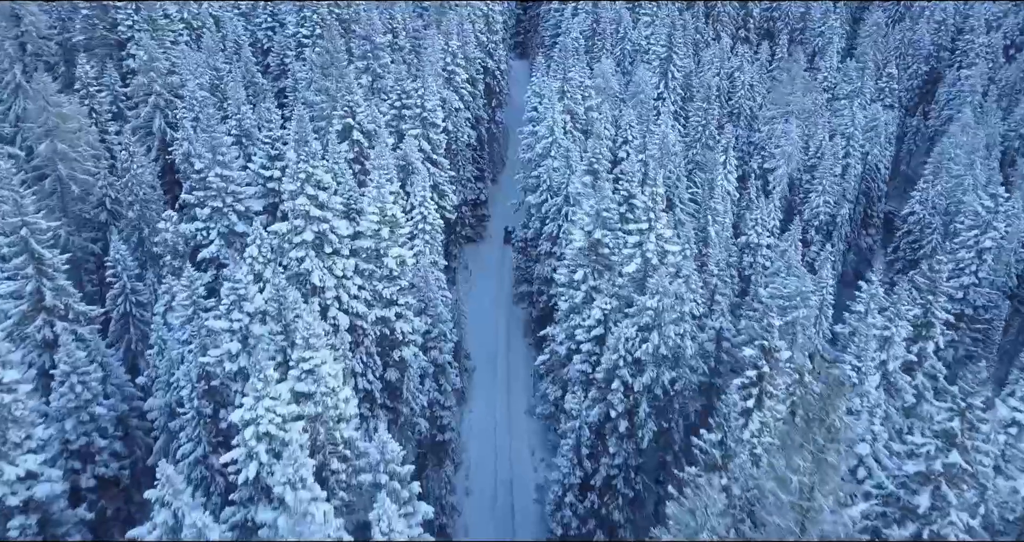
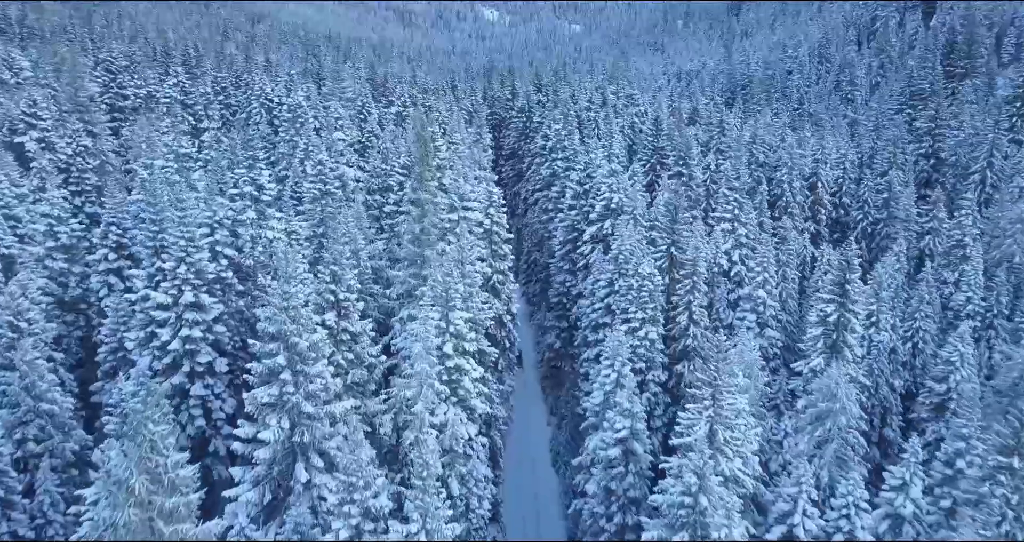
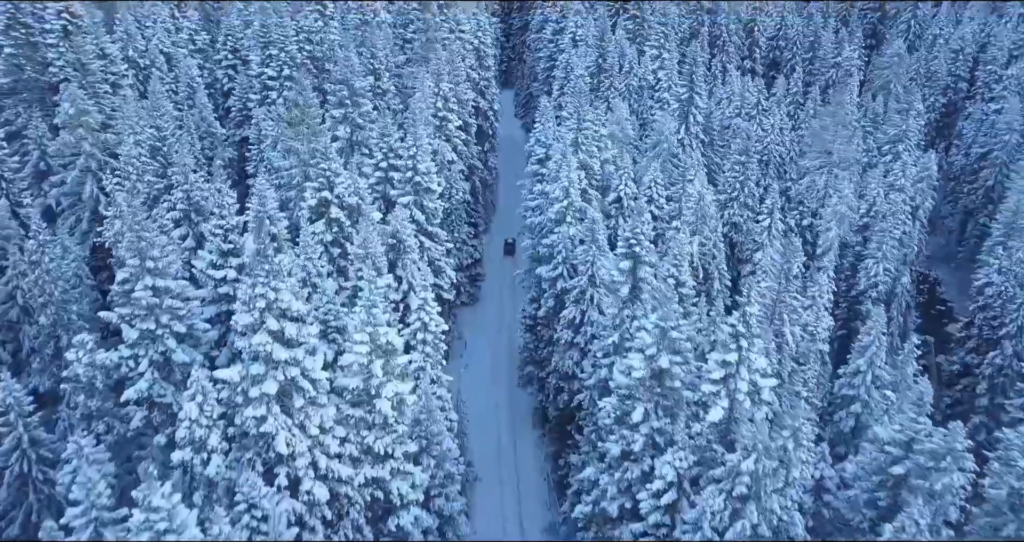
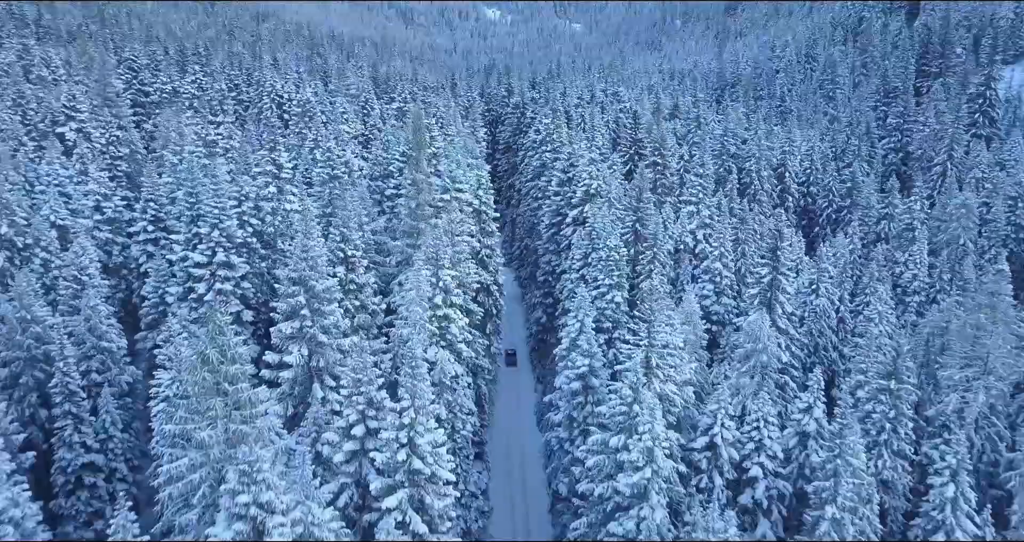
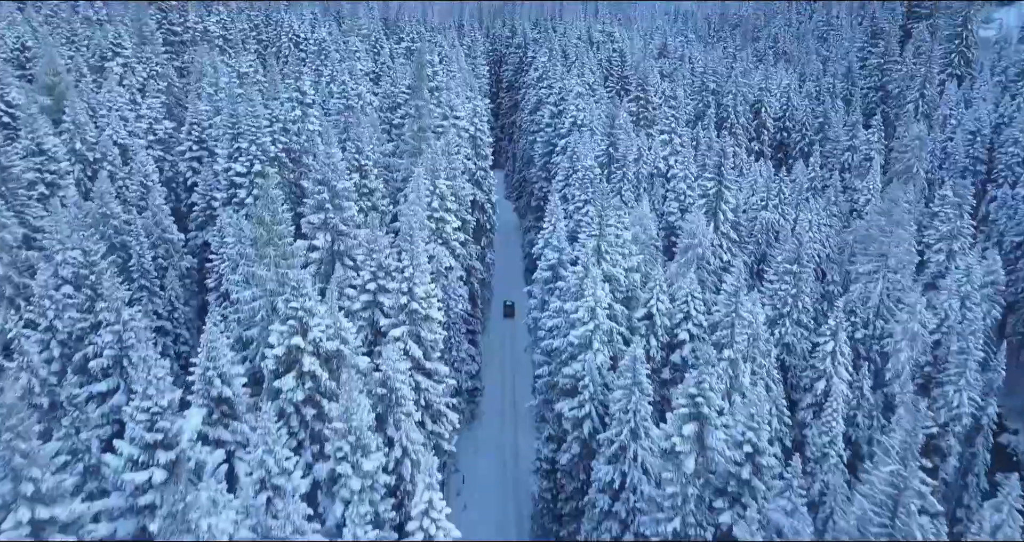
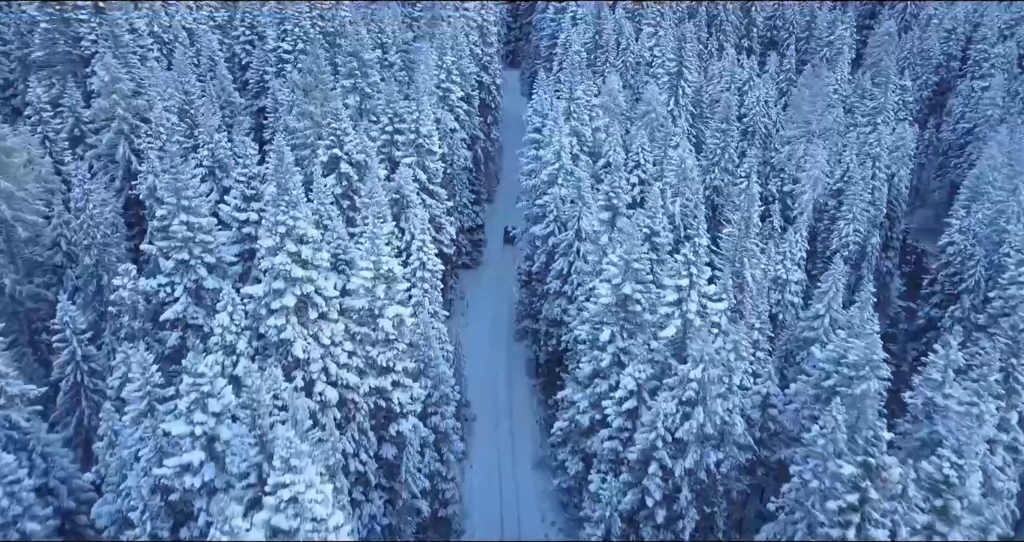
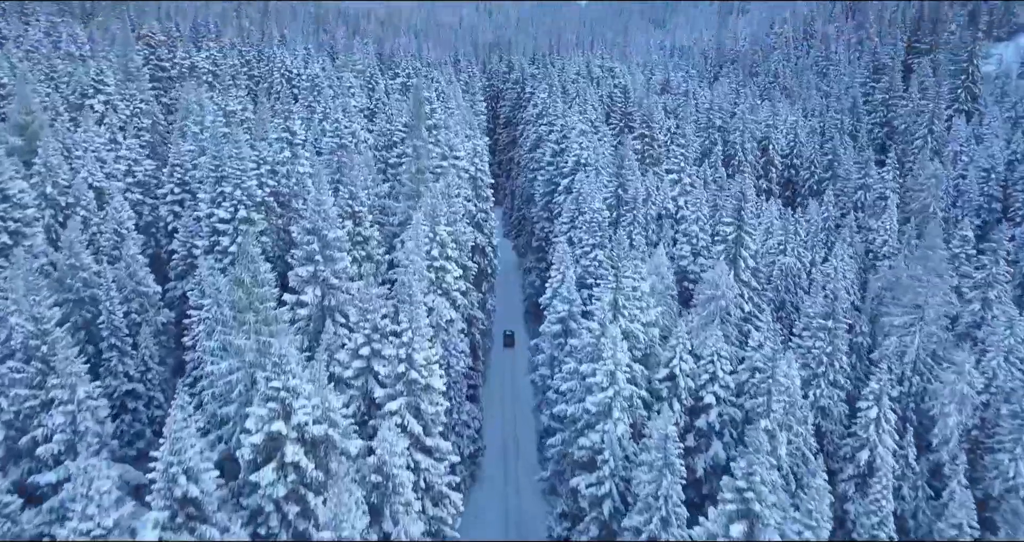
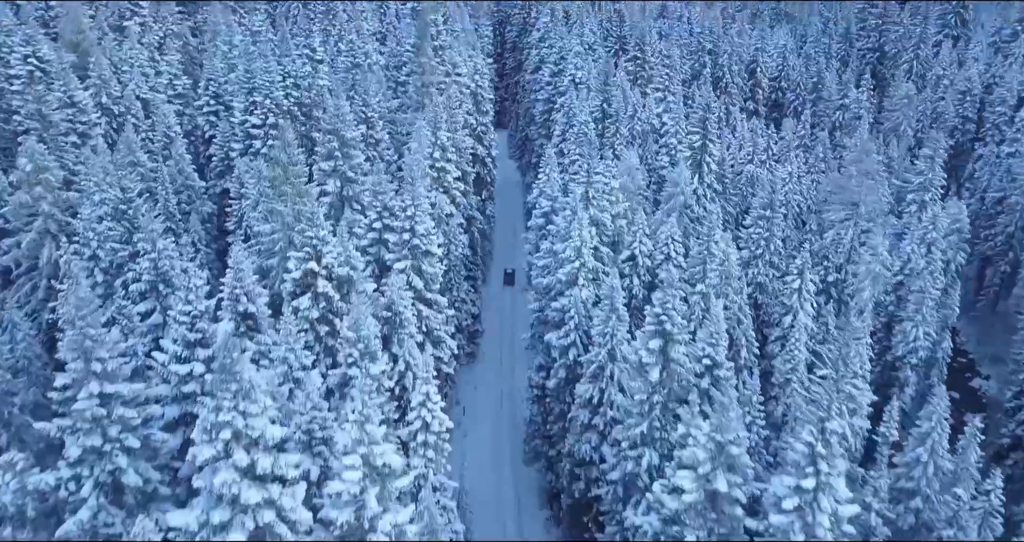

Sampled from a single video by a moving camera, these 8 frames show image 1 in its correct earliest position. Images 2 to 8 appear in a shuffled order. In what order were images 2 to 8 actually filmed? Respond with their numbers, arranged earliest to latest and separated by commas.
6, 3, 8, 5, 7, 4, 2
